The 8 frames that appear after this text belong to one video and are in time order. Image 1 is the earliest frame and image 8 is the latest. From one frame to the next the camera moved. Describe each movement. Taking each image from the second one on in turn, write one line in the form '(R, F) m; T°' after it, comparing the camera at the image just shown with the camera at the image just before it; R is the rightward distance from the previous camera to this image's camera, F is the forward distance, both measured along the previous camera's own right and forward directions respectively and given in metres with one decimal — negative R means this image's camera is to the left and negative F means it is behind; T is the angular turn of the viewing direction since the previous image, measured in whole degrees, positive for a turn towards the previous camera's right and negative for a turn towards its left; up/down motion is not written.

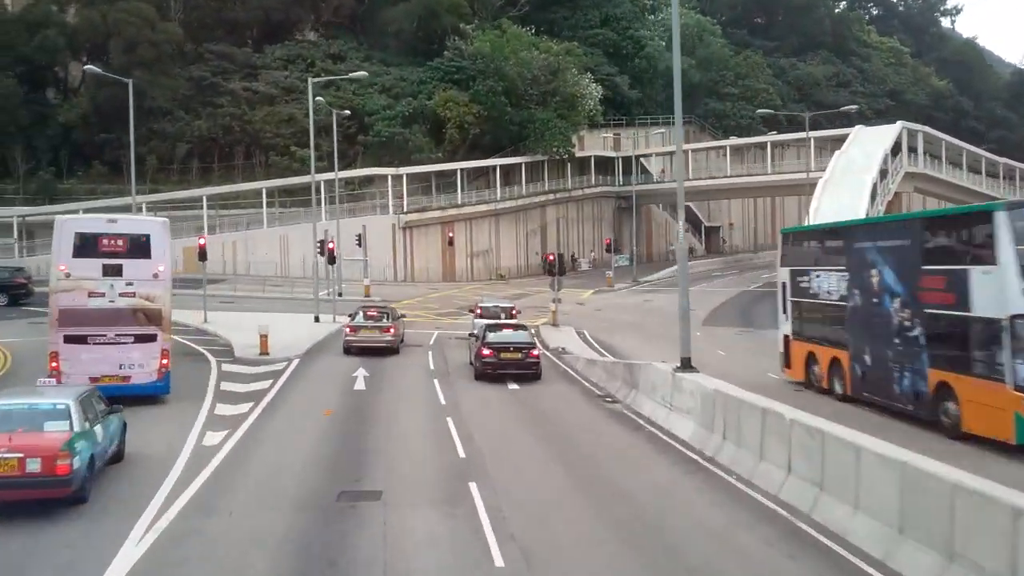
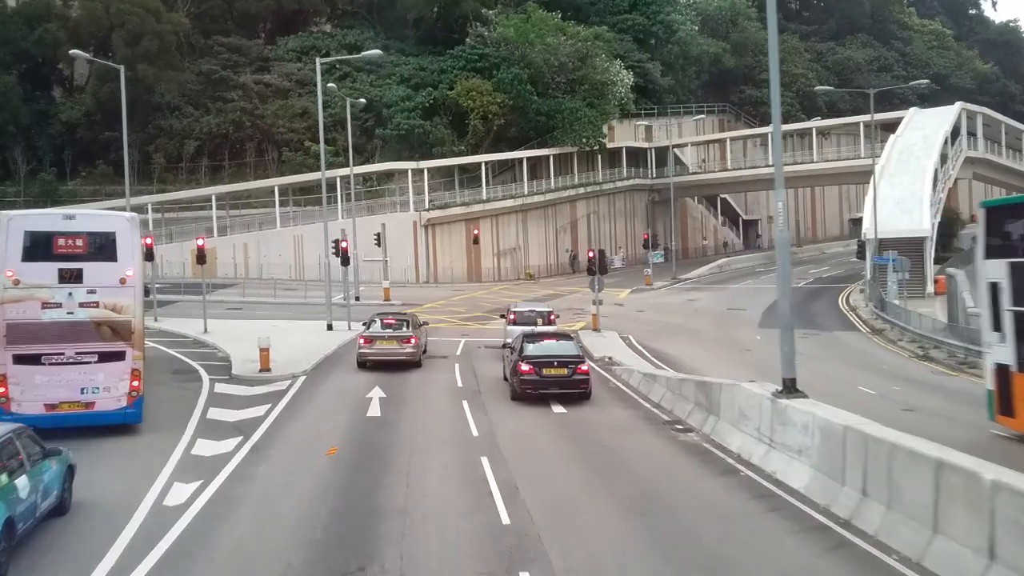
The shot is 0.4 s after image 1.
(-0.5, +4.4) m; -2°
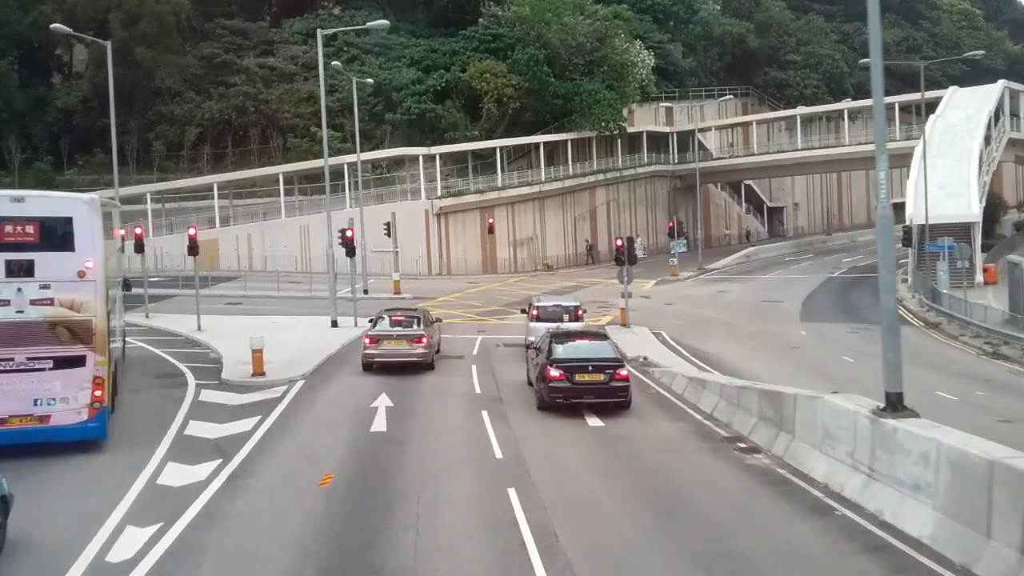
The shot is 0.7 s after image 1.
(-0.3, +3.0) m; -1°
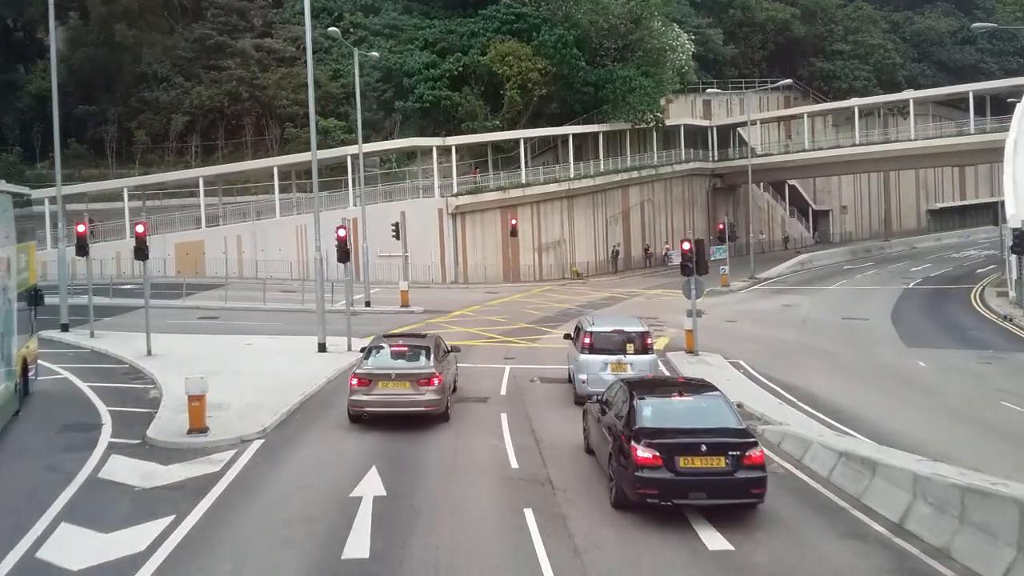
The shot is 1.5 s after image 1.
(-0.7, +7.0) m; -1°
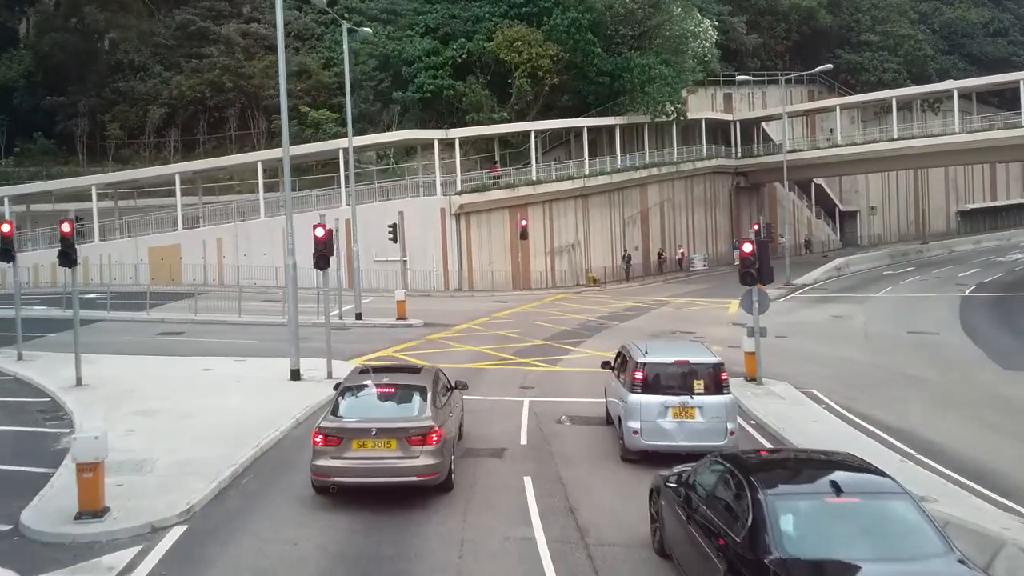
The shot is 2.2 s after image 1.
(-0.4, +4.9) m; 0°
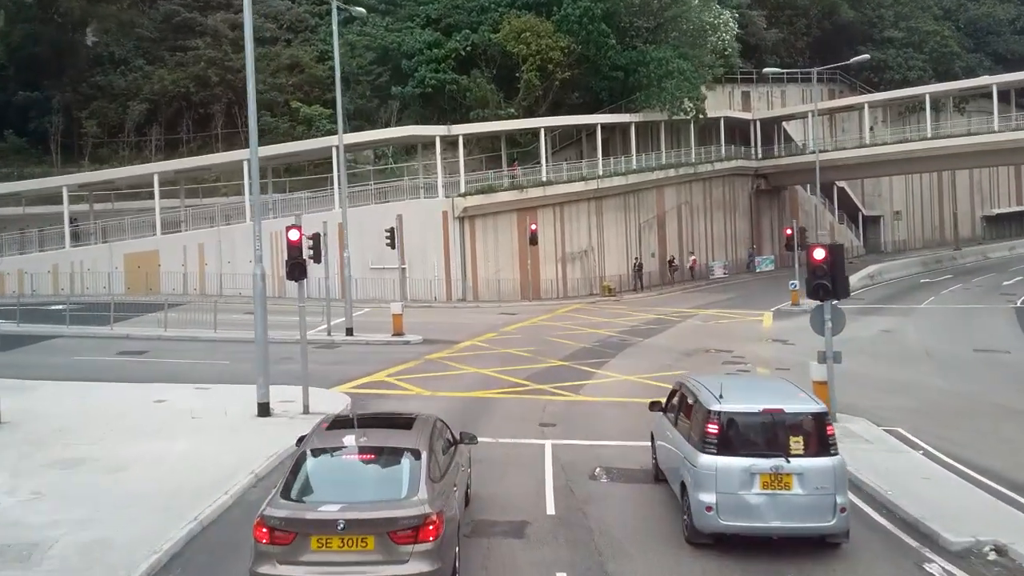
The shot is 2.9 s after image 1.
(-0.3, +3.7) m; 0°
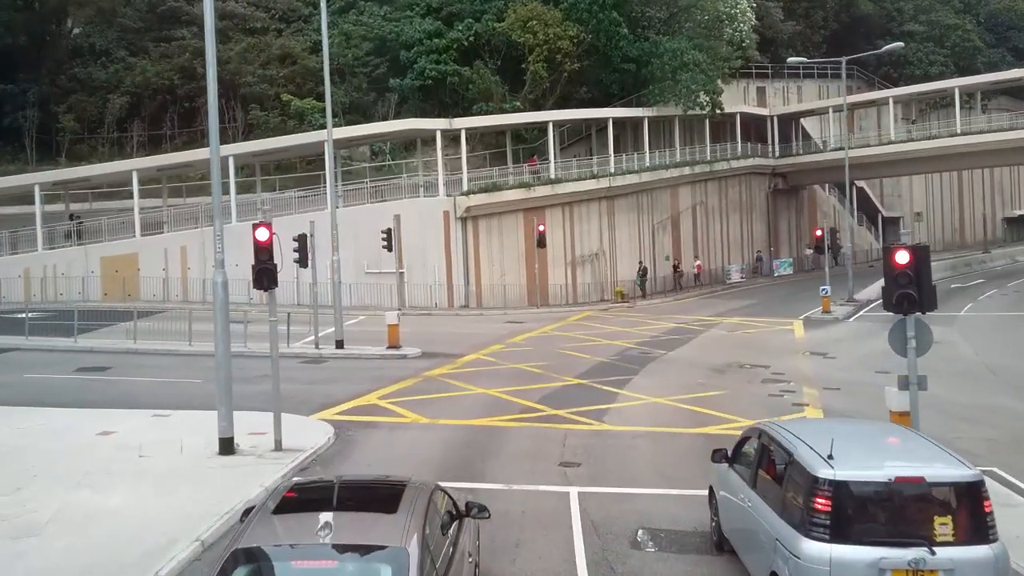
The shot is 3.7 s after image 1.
(-0.2, +2.9) m; 0°
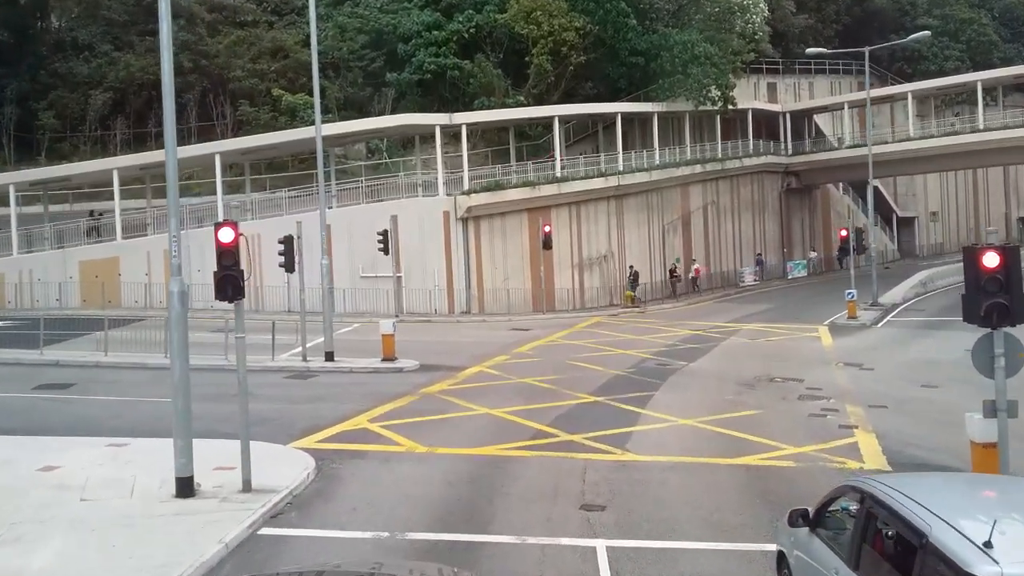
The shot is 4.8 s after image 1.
(-0.1, +2.2) m; 0°
